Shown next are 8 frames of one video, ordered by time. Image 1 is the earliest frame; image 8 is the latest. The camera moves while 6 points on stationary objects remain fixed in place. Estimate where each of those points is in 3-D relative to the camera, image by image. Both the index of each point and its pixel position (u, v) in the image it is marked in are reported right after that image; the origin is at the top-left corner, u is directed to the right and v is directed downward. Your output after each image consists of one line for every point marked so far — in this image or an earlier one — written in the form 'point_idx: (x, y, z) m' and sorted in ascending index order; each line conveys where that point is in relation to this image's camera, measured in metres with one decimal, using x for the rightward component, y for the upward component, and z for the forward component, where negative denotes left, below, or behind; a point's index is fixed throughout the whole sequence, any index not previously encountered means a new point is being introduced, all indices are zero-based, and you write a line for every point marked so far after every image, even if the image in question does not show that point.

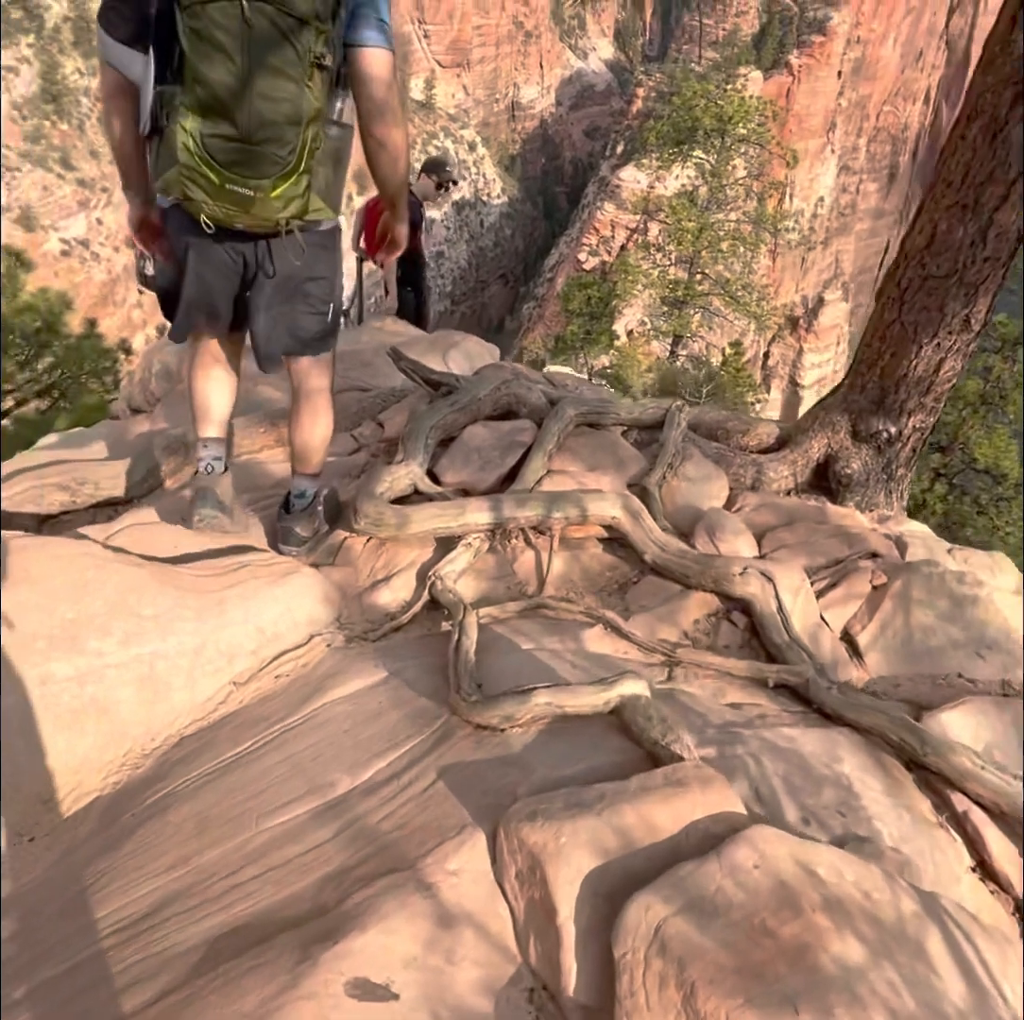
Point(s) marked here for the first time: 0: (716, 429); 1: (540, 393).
0: (+1.1, +0.4, +4.3) m
1: (+0.1, +0.6, +4.0) m
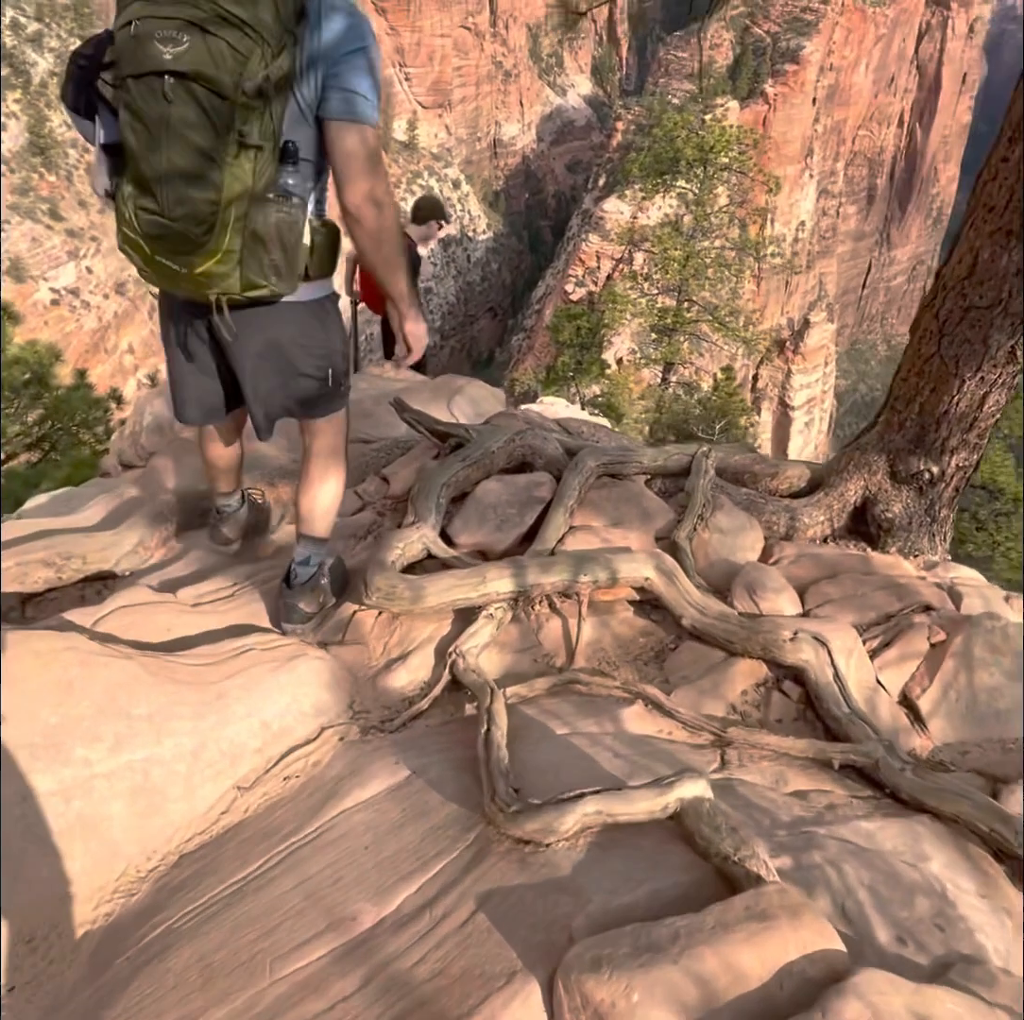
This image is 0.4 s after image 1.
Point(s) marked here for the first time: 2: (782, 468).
0: (+1.2, +0.2, +4.0) m
1: (+0.2, +0.3, +3.8) m
2: (+1.4, +0.2, +3.9) m
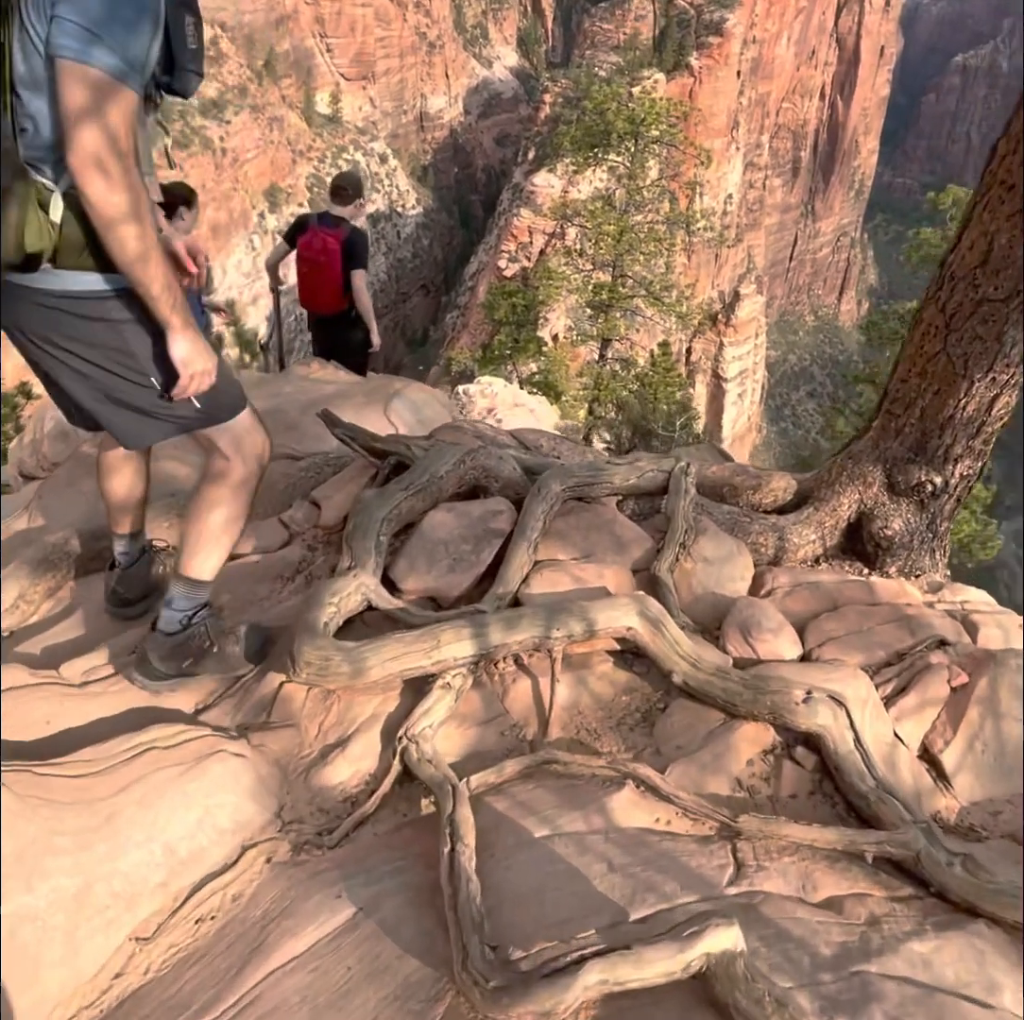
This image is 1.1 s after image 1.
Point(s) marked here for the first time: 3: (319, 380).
0: (+0.9, +0.1, +3.6) m
1: (0.0, +0.2, +3.2) m
2: (+1.1, +0.1, +3.5) m
3: (-1.3, +0.8, +5.2) m
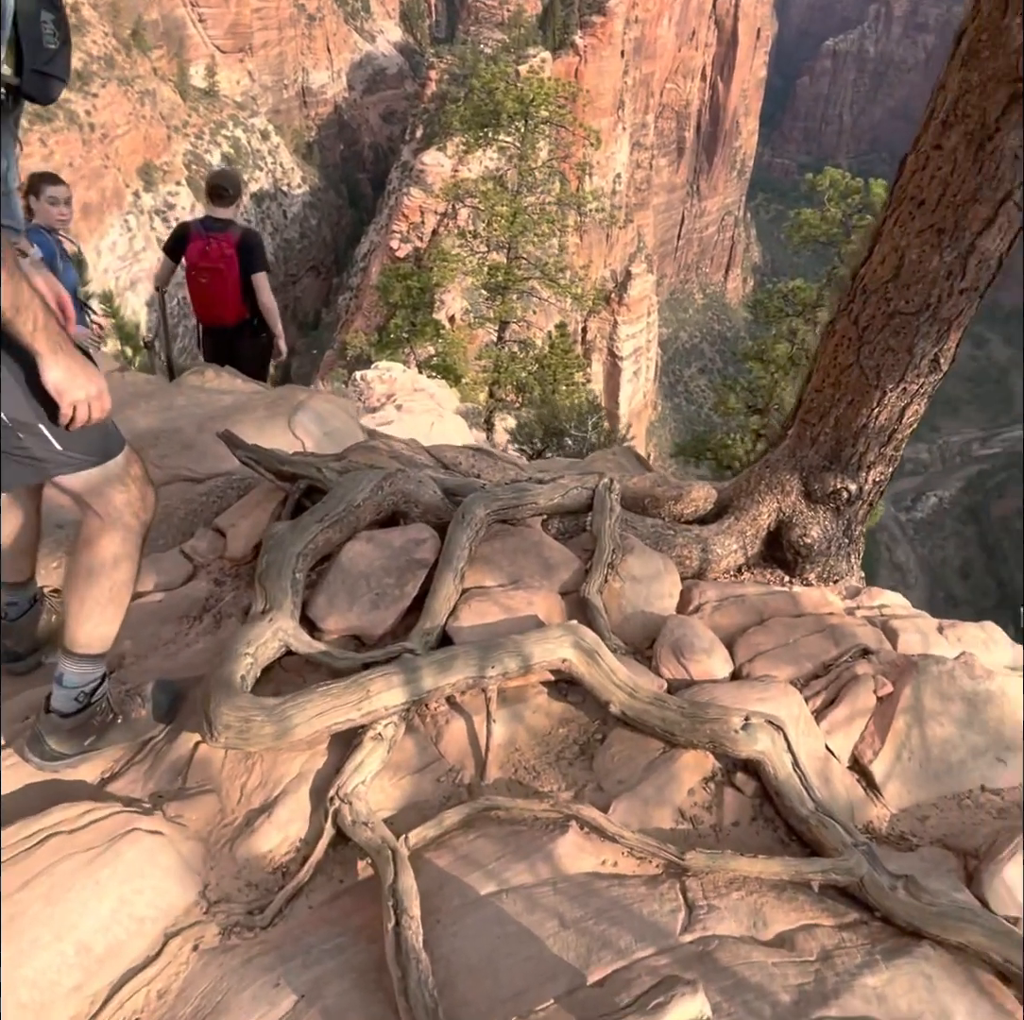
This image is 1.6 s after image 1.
0: (+0.6, +0.1, +3.5) m
1: (-0.3, +0.1, +3.1) m
2: (+0.8, +0.1, +3.5) m
3: (-1.8, +0.7, +4.8) m
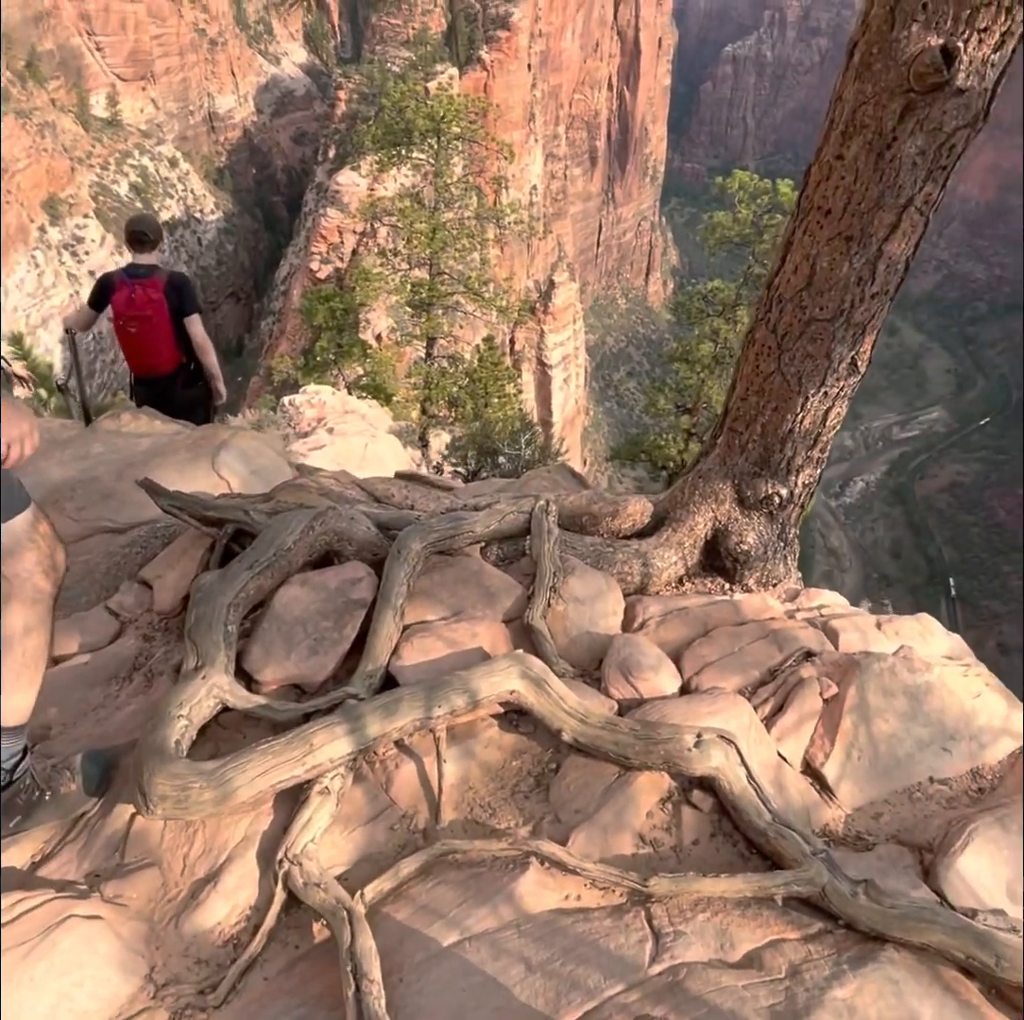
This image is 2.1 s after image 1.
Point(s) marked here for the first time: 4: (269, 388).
0: (+0.3, 0.0, +3.5) m
1: (-0.6, 0.0, +3.0) m
2: (+0.5, 0.0, +3.5) m
3: (-2.2, +0.4, +4.6) m
4: (-5.7, +2.9, +18.4) m
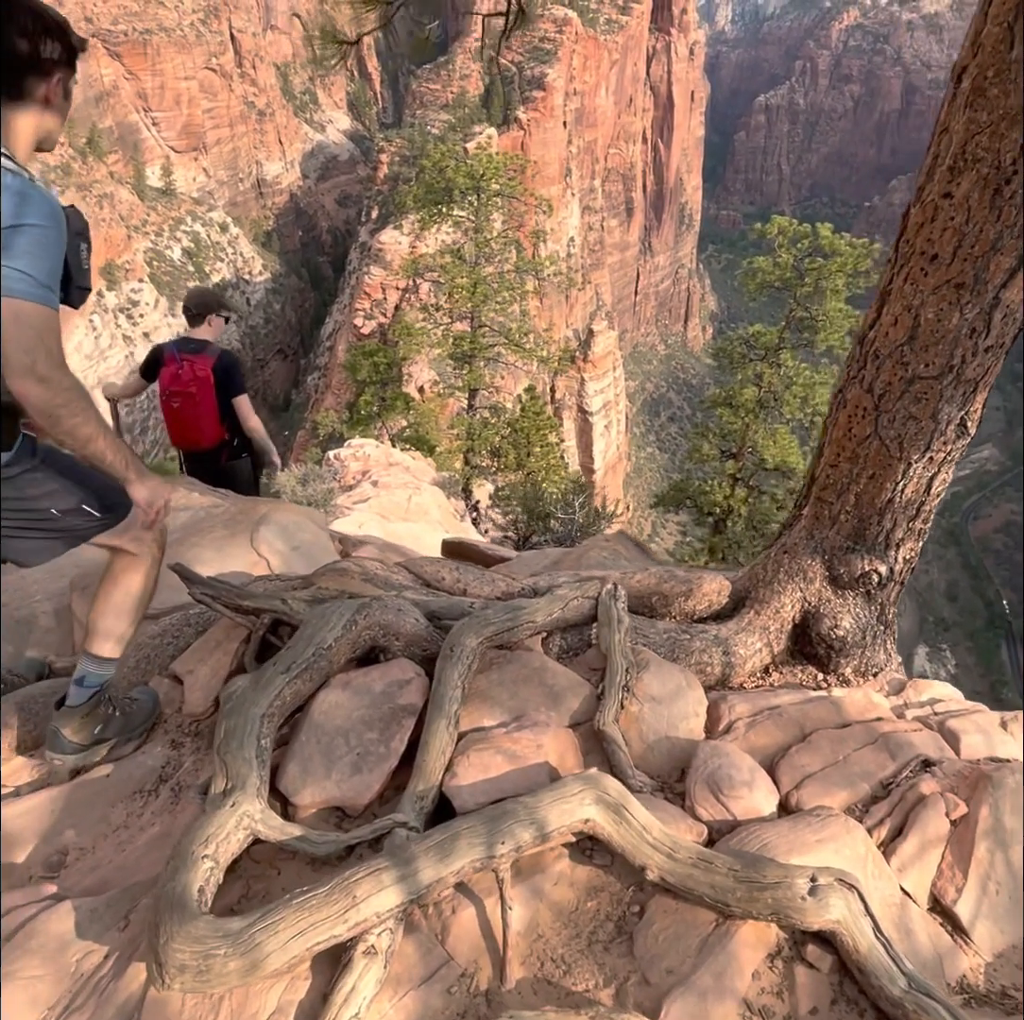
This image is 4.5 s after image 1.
0: (+0.6, -0.3, +3.2) m
1: (-0.3, -0.4, +2.7) m
2: (+0.8, -0.3, +3.2) m
3: (-1.9, 0.0, +4.5) m
4: (-4.7, +1.6, +18.5) m
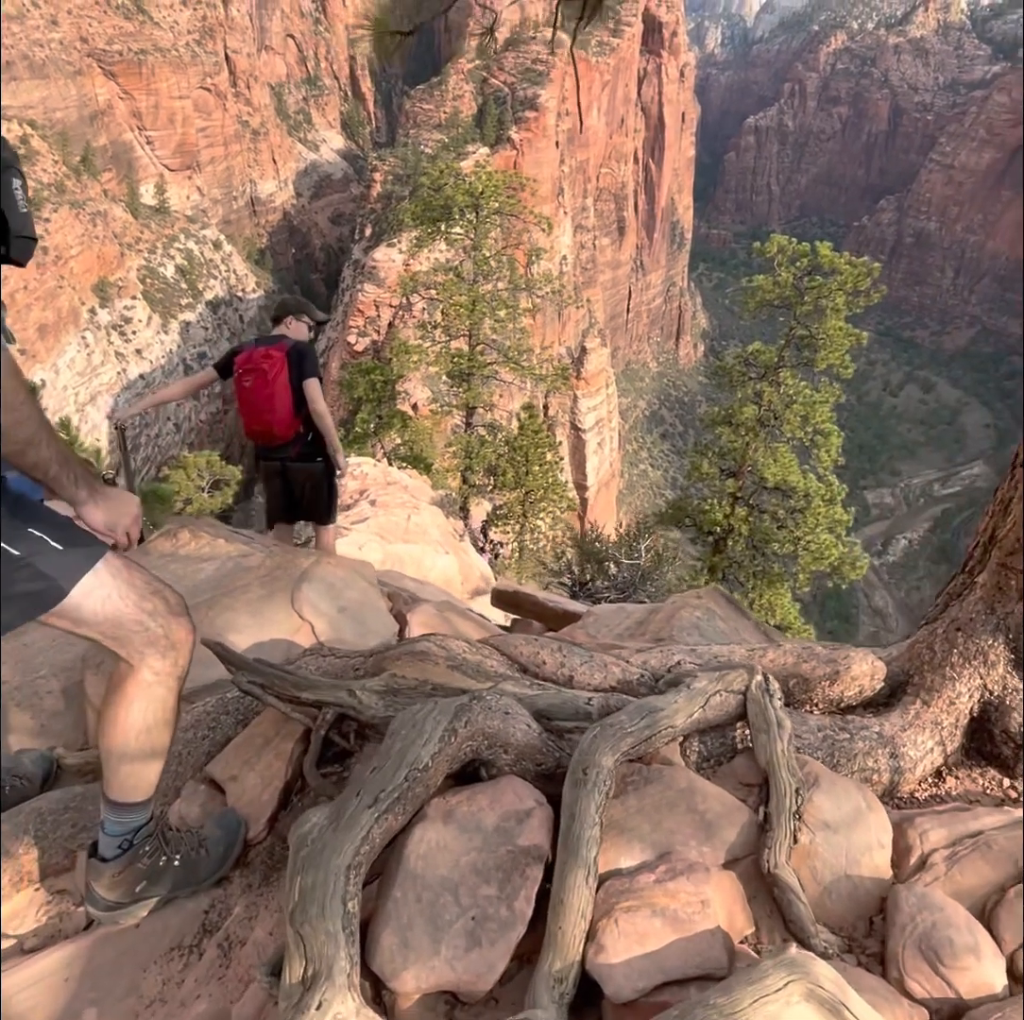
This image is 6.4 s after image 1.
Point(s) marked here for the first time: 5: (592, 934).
0: (+0.9, -0.6, +2.7) m
1: (0.0, -0.6, +2.2) m
2: (+1.1, -0.5, +2.6) m
3: (-1.6, -0.2, +3.9) m
4: (-4.5, +1.0, +17.9) m
5: (+0.2, -1.0, +1.8) m
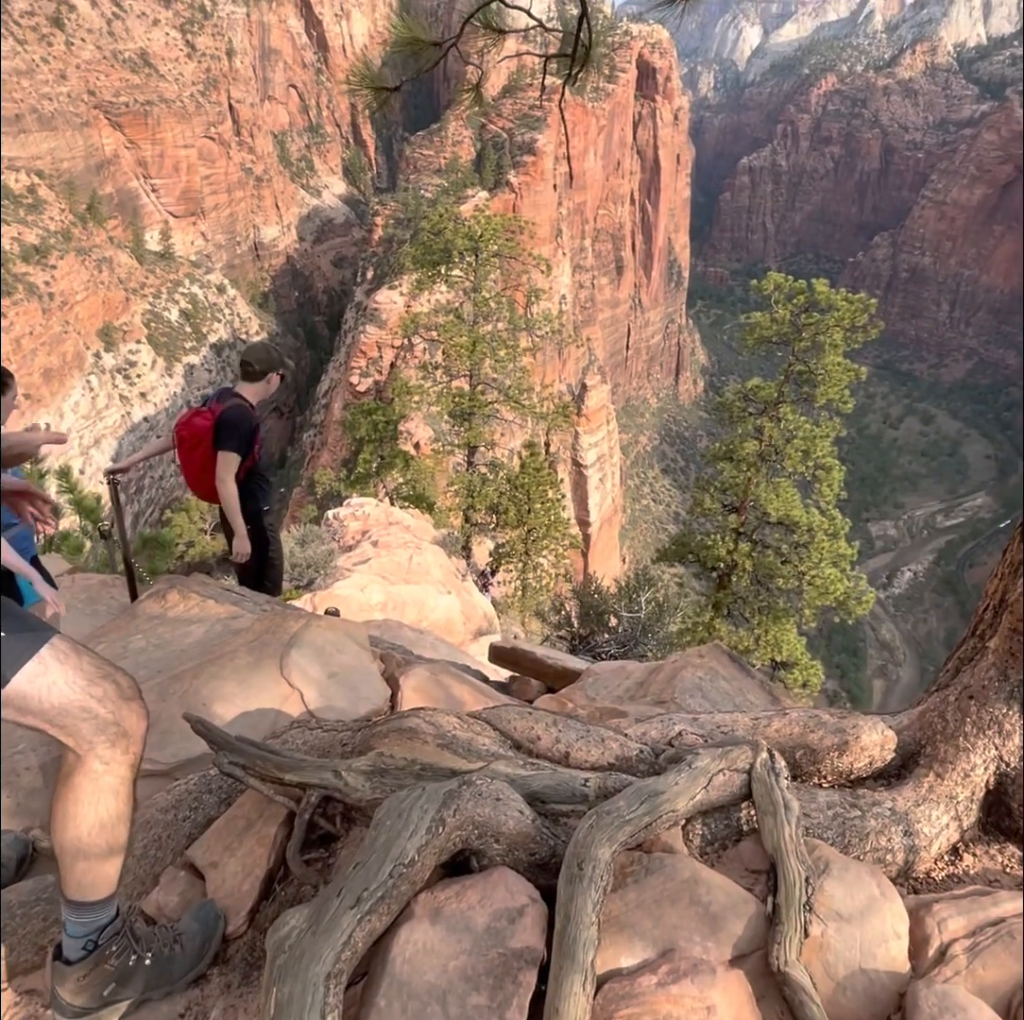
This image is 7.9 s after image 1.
0: (+0.9, -0.8, +2.5) m
1: (0.0, -0.8, +2.1) m
2: (+1.1, -0.7, +2.5) m
3: (-1.6, -0.5, +3.8) m
4: (-4.5, +0.1, +17.9) m
5: (+0.2, -1.1, +1.7) m
